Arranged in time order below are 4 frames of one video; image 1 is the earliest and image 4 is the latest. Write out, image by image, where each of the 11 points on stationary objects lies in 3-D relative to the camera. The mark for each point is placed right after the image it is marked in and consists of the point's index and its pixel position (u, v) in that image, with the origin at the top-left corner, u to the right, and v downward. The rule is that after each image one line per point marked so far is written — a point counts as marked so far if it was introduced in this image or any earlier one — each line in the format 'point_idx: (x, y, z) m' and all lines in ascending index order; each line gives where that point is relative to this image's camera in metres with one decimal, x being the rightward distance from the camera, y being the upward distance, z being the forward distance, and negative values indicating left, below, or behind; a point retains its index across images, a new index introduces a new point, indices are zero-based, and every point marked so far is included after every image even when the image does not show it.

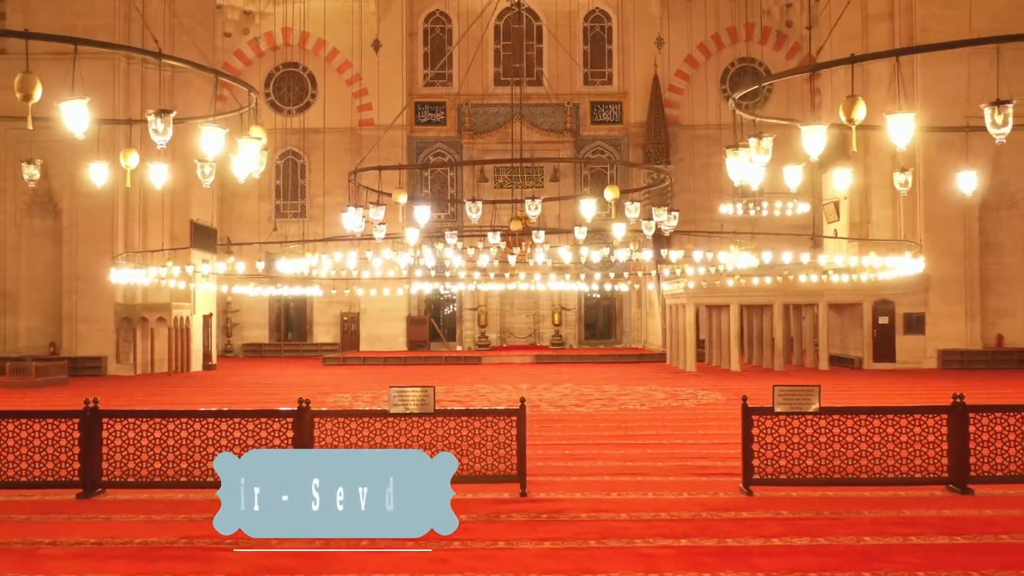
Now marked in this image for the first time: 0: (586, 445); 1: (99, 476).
0: (+0.5, -1.0, +6.9) m
1: (-1.9, -0.9, +4.9) m
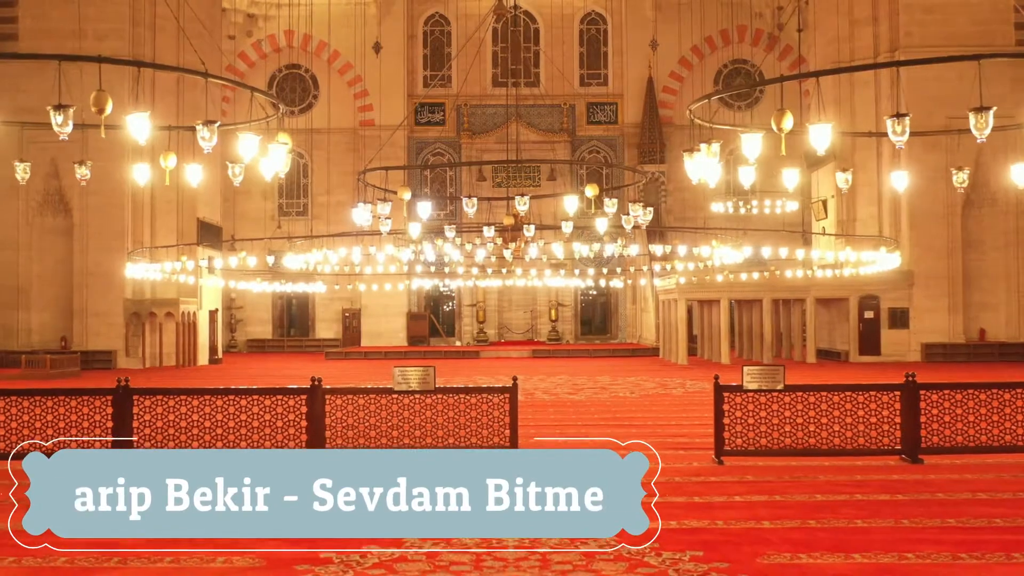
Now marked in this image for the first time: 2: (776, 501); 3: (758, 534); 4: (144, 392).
0: (+0.5, -1.0, +7.4) m
1: (-2.0, -0.8, +5.4) m
2: (+1.1, -0.9, +4.3) m
3: (+0.9, -0.9, +3.9) m
4: (-1.9, -0.5, +5.5) m
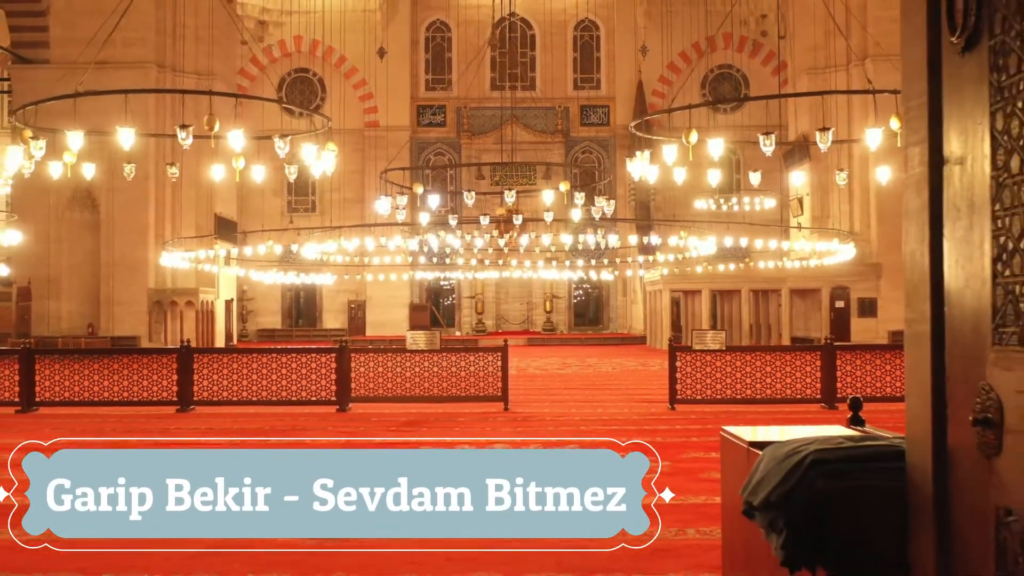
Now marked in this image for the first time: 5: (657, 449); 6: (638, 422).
0: (+0.4, -0.8, +8.6) m
1: (-2.0, -0.7, +6.6) m
2: (+1.0, -0.7, +5.5) m
3: (+0.8, -0.8, +5.1) m
4: (-2.0, -0.4, +6.7) m
5: (+0.7, -0.8, +5.0) m
6: (+0.7, -0.8, +6.0) m
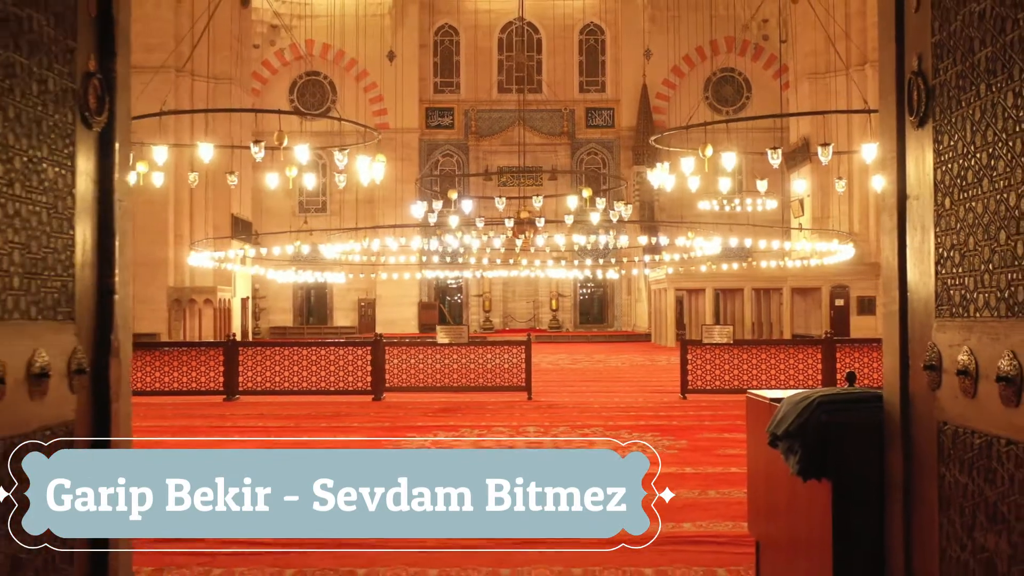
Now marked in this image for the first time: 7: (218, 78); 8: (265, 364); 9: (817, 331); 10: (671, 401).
0: (+0.6, -0.8, +9.1) m
1: (-1.9, -0.7, +7.1) m
2: (+1.2, -0.7, +6.0) m
3: (+1.0, -0.7, +5.6) m
4: (-1.8, -0.4, +7.2) m
5: (+0.8, -0.8, +5.5) m
6: (+0.9, -0.7, +6.5) m
7: (-4.9, +3.5, +17.4) m
8: (-1.8, -0.5, +7.4) m
9: (+5.0, -0.7, +17.2) m
10: (+1.1, -0.7, +6.9) m
